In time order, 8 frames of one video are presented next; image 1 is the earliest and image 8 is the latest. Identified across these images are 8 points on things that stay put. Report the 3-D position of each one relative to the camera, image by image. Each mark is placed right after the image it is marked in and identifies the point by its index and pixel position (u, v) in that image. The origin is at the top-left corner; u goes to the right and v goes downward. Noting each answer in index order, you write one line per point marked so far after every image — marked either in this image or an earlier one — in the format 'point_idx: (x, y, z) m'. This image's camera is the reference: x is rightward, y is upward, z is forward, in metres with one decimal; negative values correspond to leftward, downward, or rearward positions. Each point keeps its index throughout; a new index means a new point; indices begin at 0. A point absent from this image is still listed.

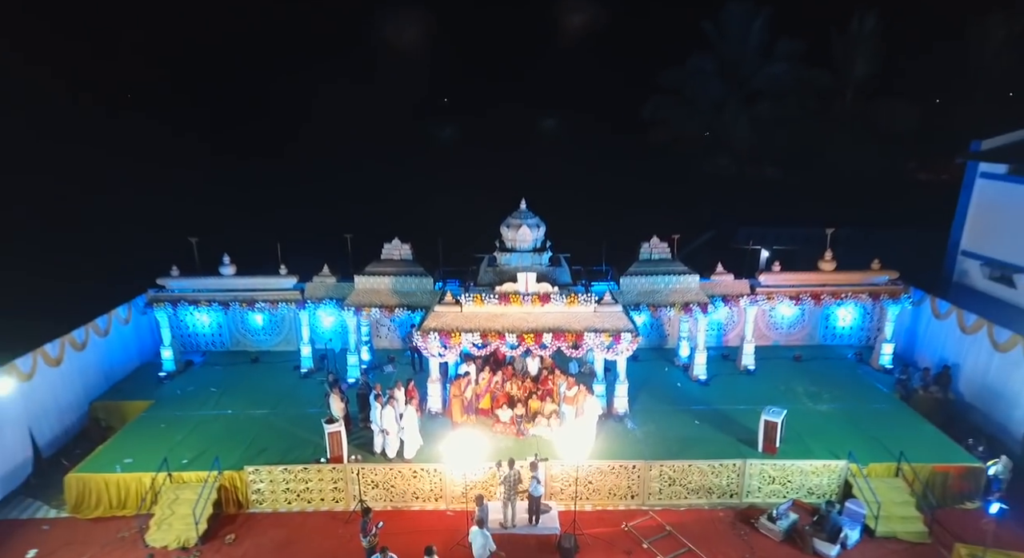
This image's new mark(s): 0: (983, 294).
0: (+11.9, -0.3, +14.4) m
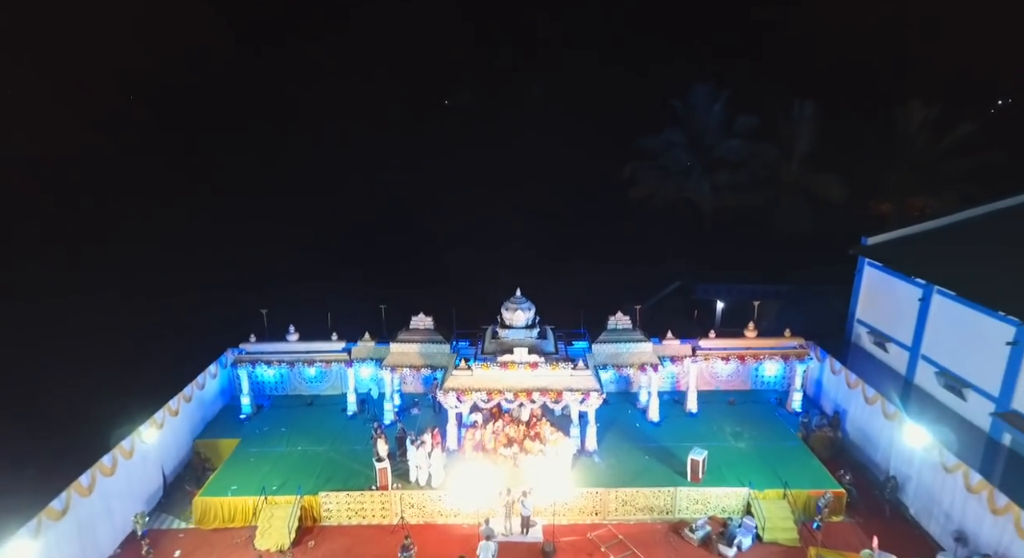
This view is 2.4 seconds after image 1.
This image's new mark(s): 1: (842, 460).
0: (+11.8, -2.5, +18.7) m
1: (+9.9, -5.4, +17.0) m
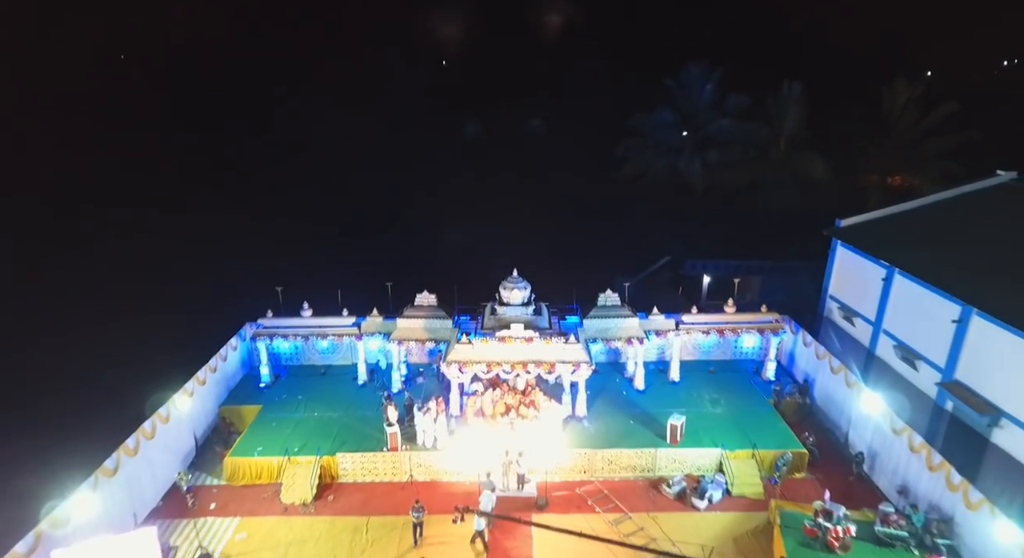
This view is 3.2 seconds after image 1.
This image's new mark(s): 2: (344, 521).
0: (+11.7, -1.7, +20.3) m
1: (+9.8, -4.7, +18.8) m
2: (-4.6, -6.6, +15.4) m
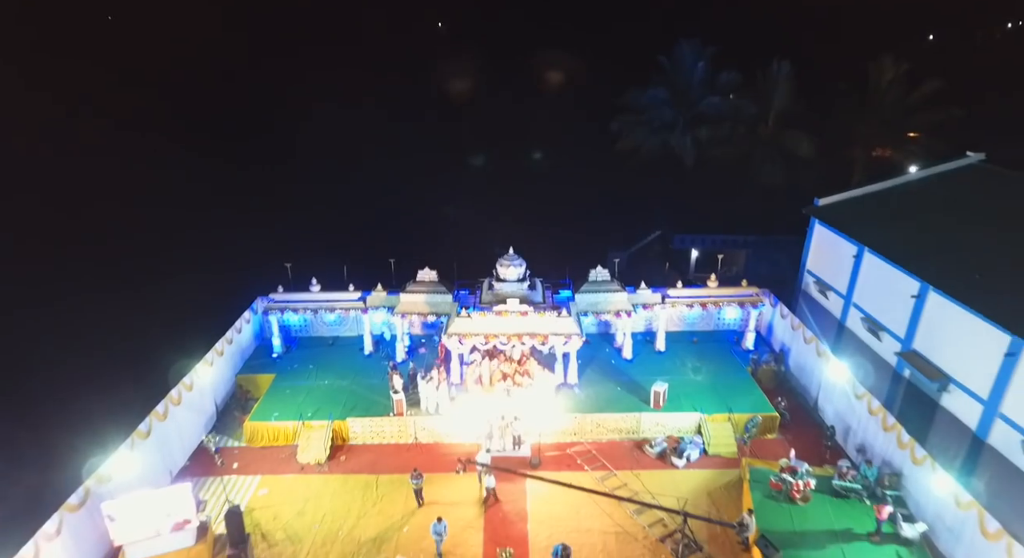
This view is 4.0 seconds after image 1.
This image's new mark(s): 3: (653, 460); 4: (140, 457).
0: (+11.6, -0.8, +21.7) m
1: (+9.7, -3.9, +20.3) m
2: (-4.7, -6.0, +17.0) m
3: (+4.3, -5.6, +17.5) m
4: (-9.9, -4.7, +15.0) m
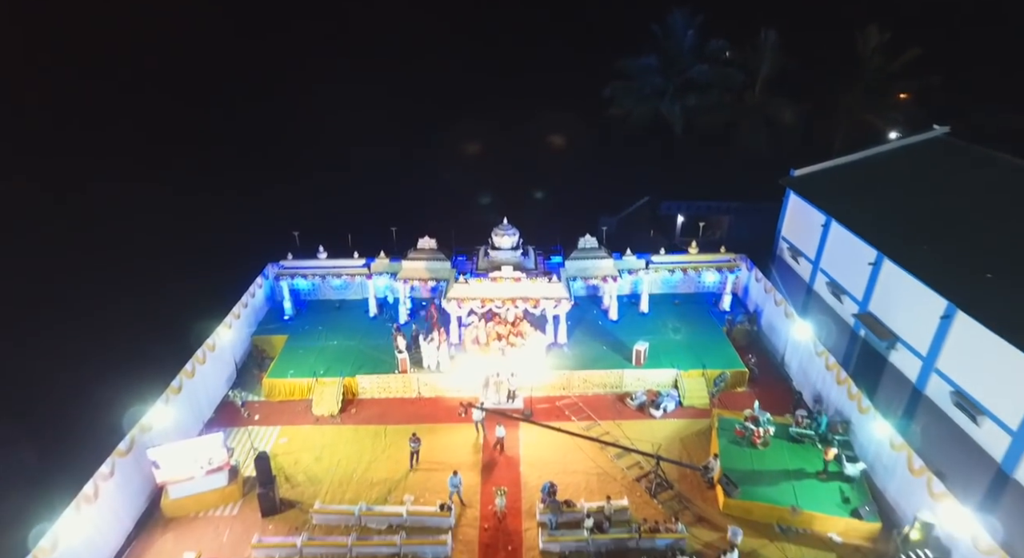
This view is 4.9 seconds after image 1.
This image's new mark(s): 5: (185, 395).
0: (+11.4, +0.6, +23.3) m
1: (+9.5, -2.6, +22.2) m
2: (-4.9, -5.0, +18.9) m
3: (+4.1, -4.5, +19.4) m
4: (-10.0, -3.9, +16.8) m
5: (-10.1, -3.6, +17.4) m
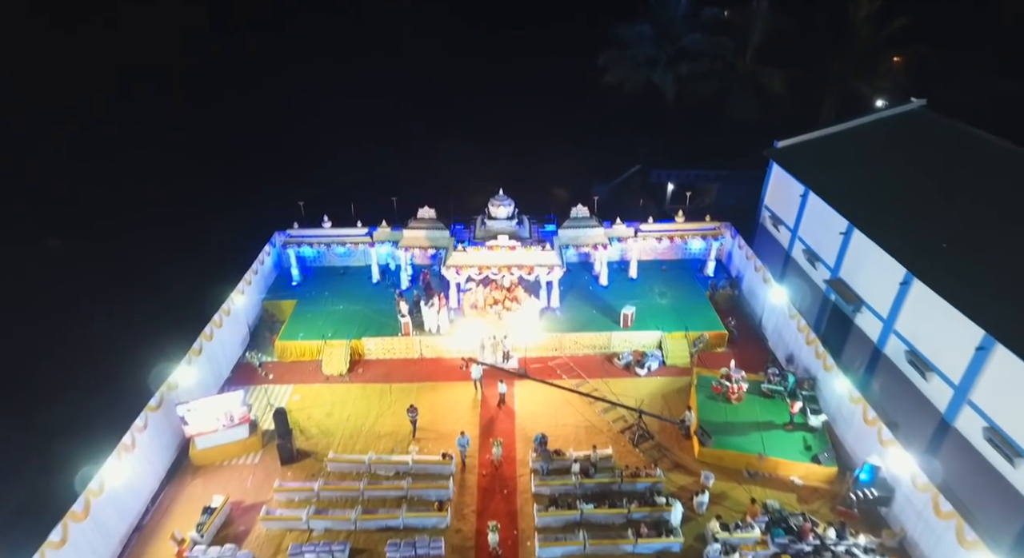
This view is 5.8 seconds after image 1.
0: (+11.2, +2.0, +24.5) m
1: (+9.3, -1.3, +23.6) m
2: (-5.0, -3.9, +20.5) m
3: (+4.0, -3.4, +21.0) m
4: (-10.2, -2.9, +18.3) m
5: (-10.2, -2.6, +18.9) m
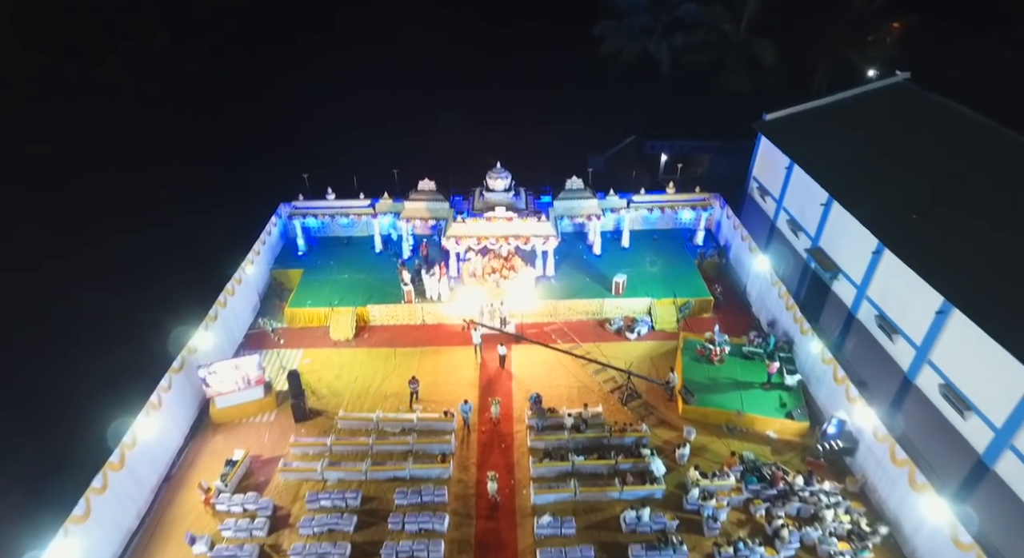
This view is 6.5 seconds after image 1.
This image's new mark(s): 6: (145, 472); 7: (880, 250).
0: (+11.0, +3.4, +25.5) m
1: (+9.2, +0.1, +24.8) m
2: (-5.1, -2.8, +21.7) m
3: (+3.9, -2.2, +22.3) m
4: (-10.3, -1.9, +19.5) m
5: (-10.3, -1.5, +20.0) m
6: (-10.3, -5.4, +15.9) m
7: (+11.2, +0.9, +17.2) m
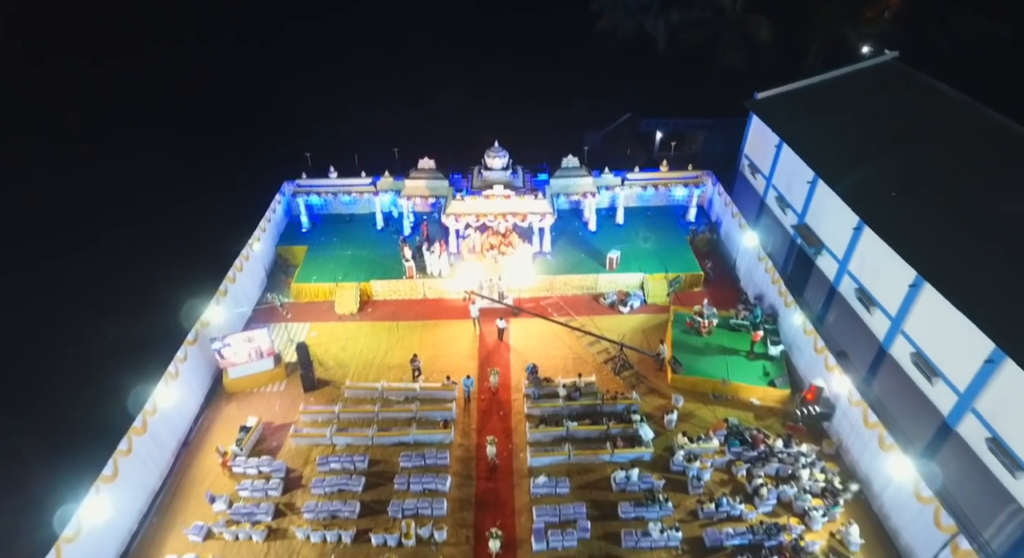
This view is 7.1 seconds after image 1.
0: (+10.9, +4.5, +26.2) m
1: (+9.1, +1.2, +25.6) m
2: (-5.2, -1.8, +22.7) m
3: (+3.8, -1.2, +23.2) m
4: (-10.4, -1.1, +20.4) m
5: (-10.4, -0.7, +20.9) m
6: (-10.4, -4.7, +16.9) m
7: (+11.1, +1.7, +18.1) m
